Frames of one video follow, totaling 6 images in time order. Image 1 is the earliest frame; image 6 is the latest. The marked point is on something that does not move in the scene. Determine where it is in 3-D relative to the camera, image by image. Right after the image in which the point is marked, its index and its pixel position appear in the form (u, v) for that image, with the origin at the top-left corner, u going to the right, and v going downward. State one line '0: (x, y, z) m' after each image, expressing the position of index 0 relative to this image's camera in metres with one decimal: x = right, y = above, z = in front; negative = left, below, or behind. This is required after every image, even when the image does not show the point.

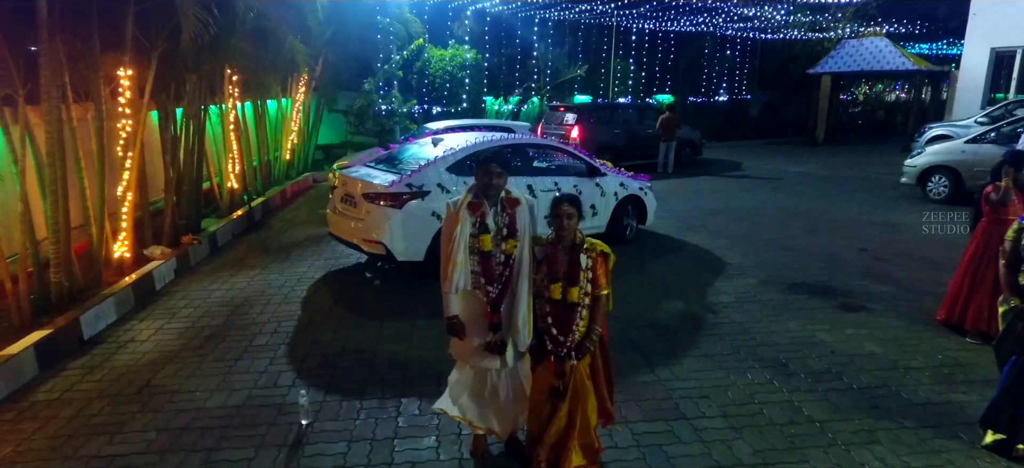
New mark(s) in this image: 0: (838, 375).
0: (+1.9, -0.8, +3.7) m
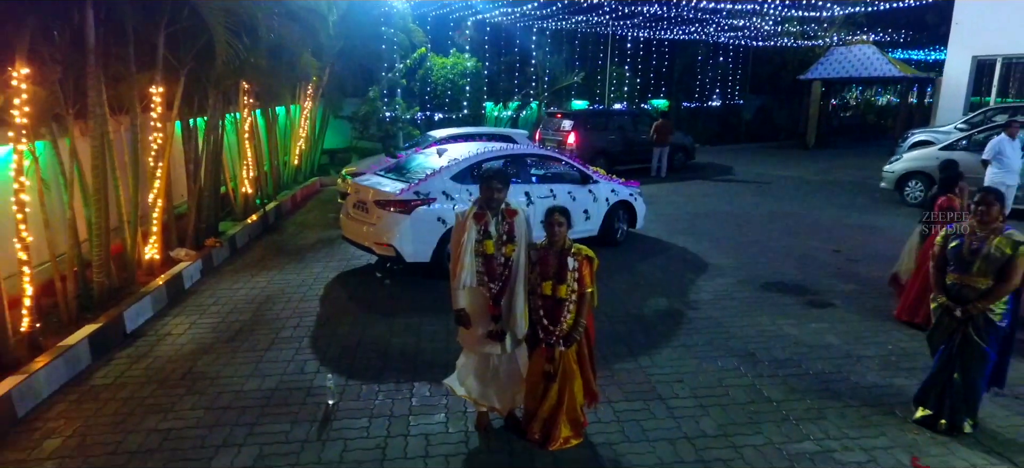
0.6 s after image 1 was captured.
0: (+1.8, -0.8, +4.2) m
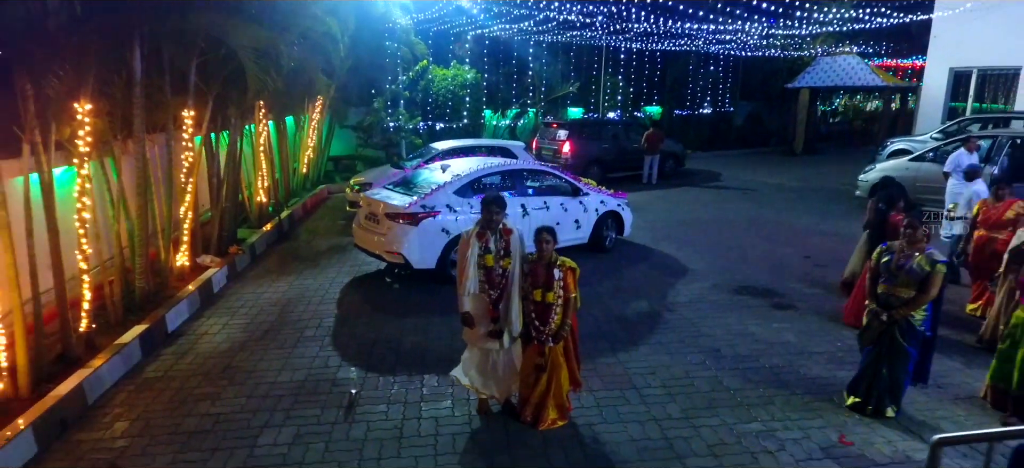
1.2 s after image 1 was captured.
0: (+1.8, -0.9, +4.9) m
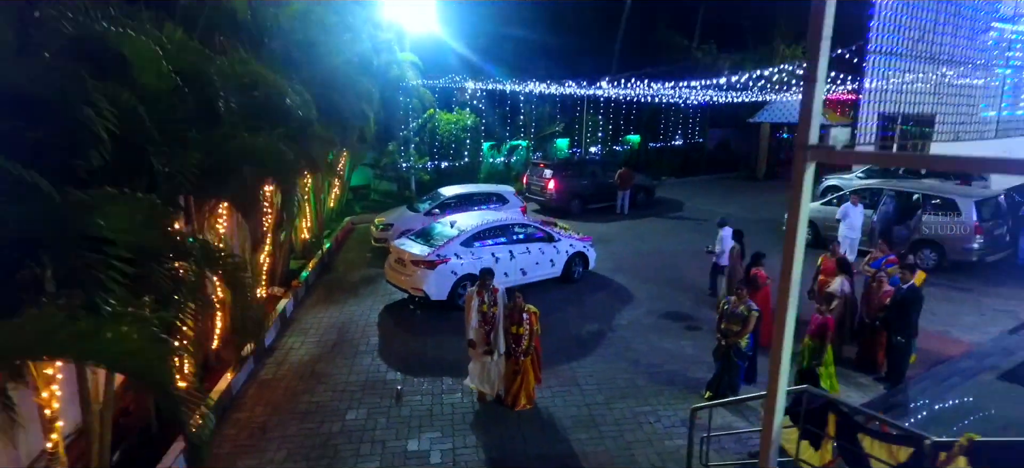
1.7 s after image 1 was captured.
0: (+1.7, -1.5, +7.4) m
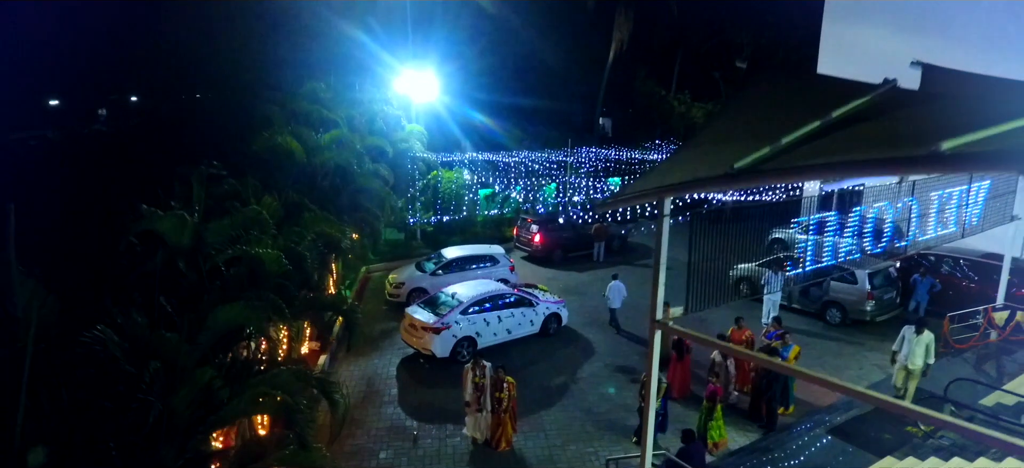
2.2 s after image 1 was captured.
0: (+1.5, -2.8, +10.1) m
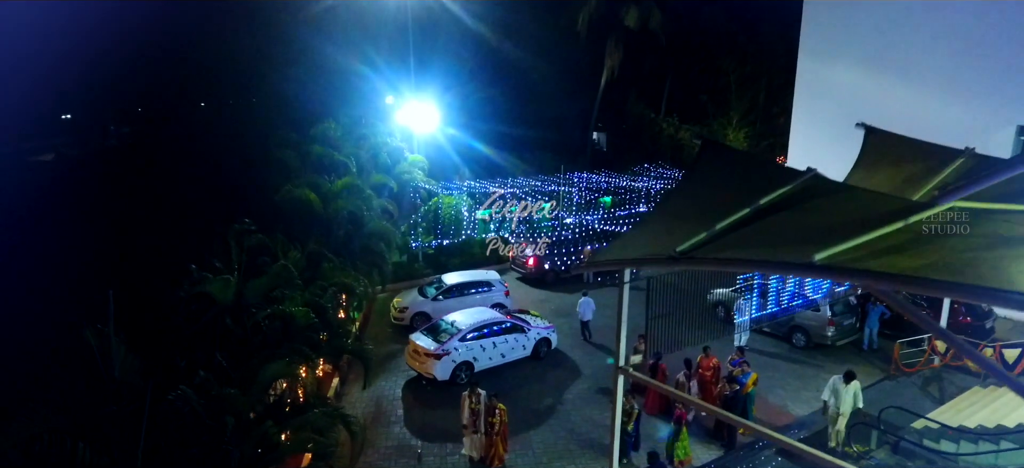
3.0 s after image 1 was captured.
0: (+1.3, -3.5, +11.4) m
